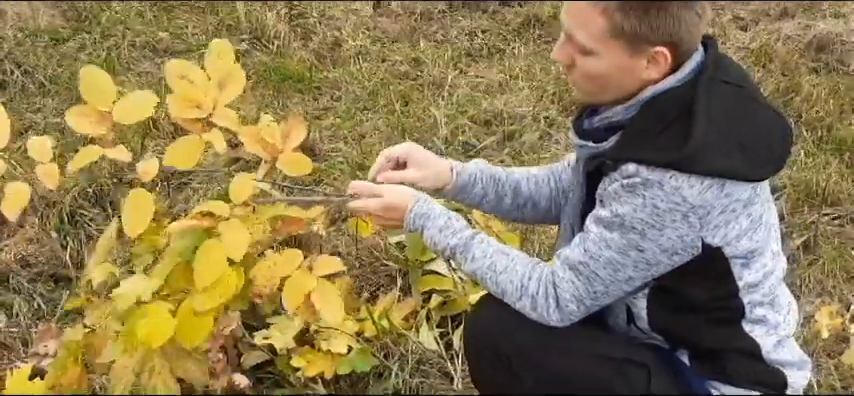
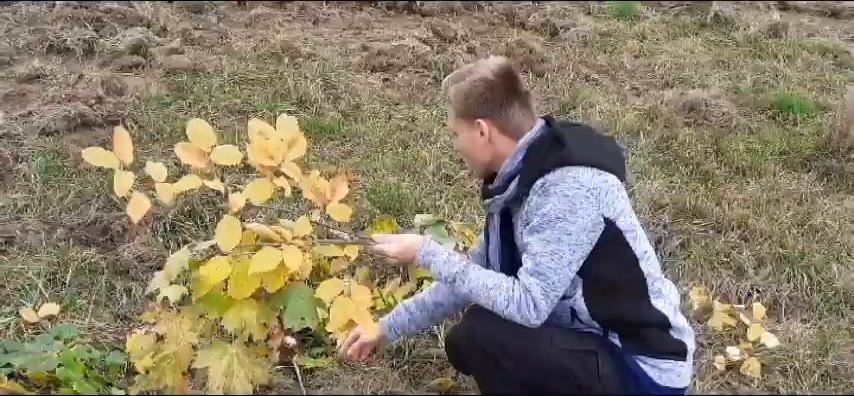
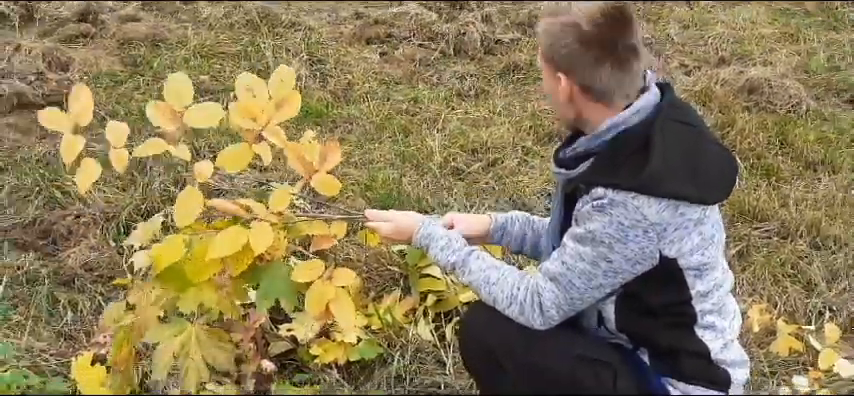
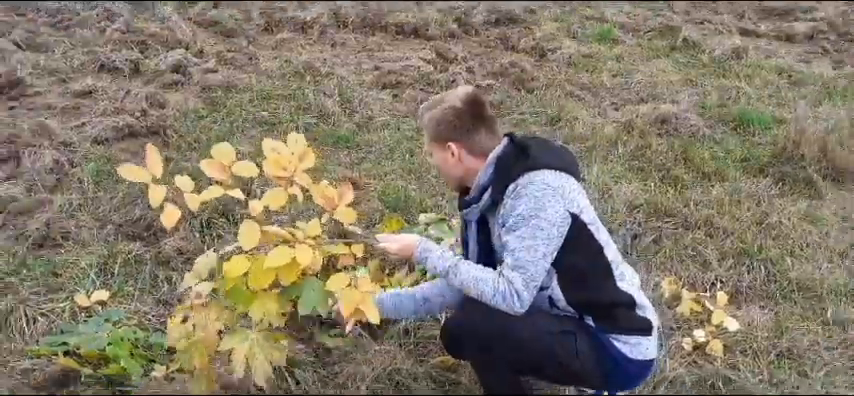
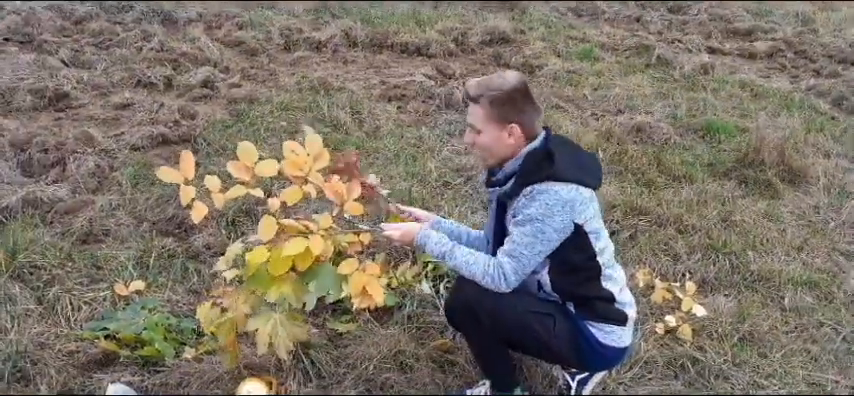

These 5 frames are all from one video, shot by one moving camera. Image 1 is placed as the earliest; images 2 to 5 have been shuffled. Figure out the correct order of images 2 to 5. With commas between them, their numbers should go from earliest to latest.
3, 2, 4, 5
